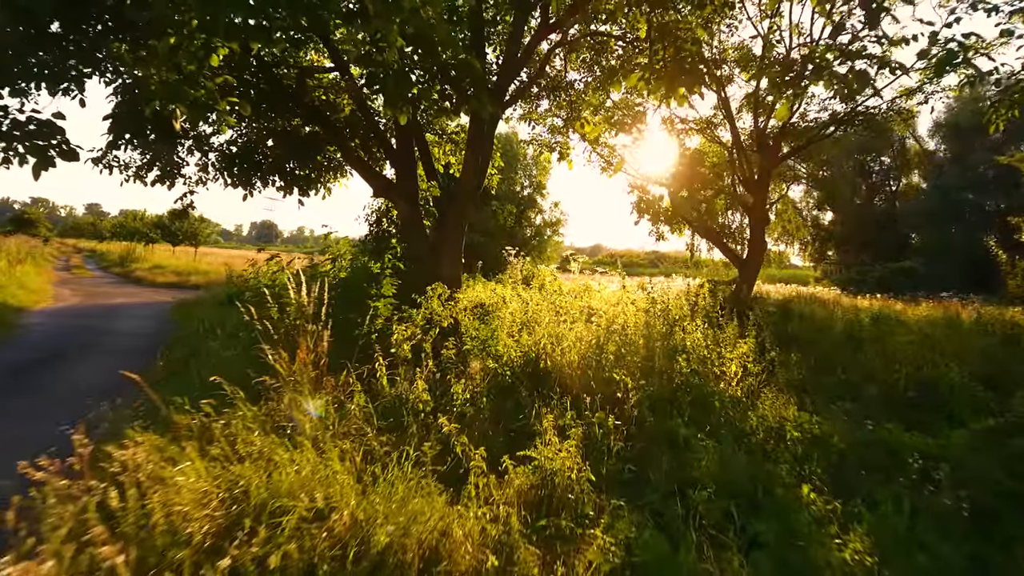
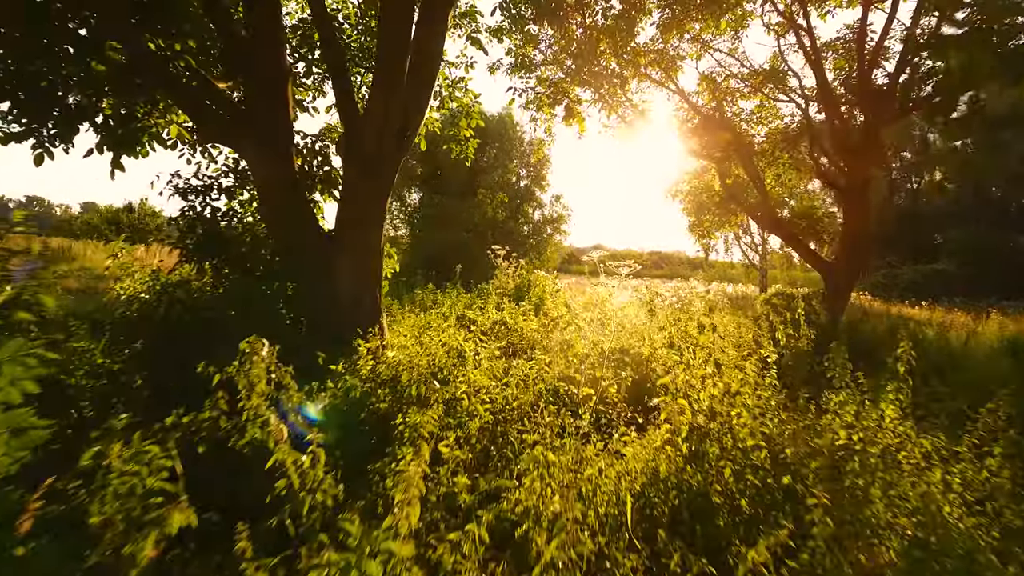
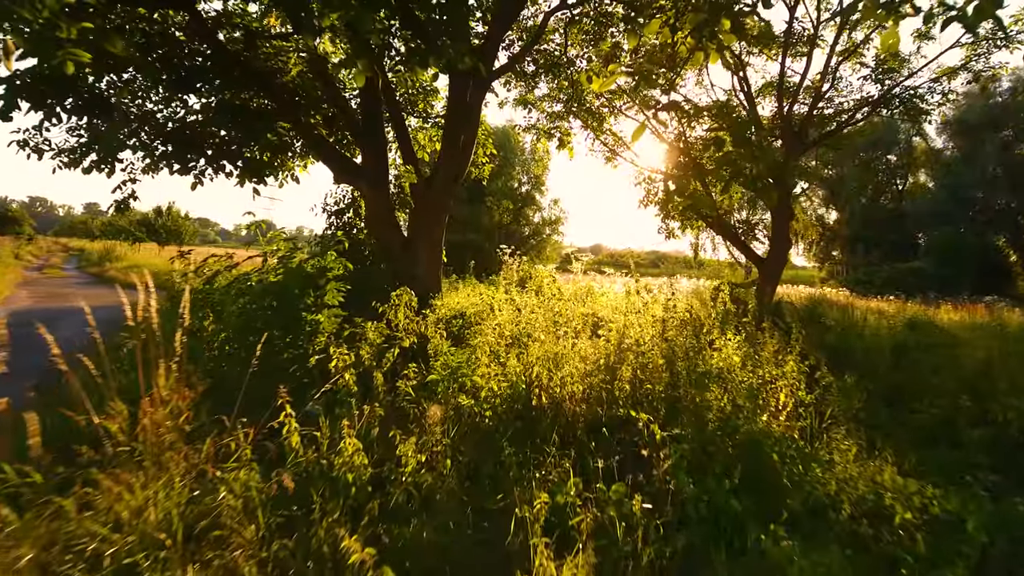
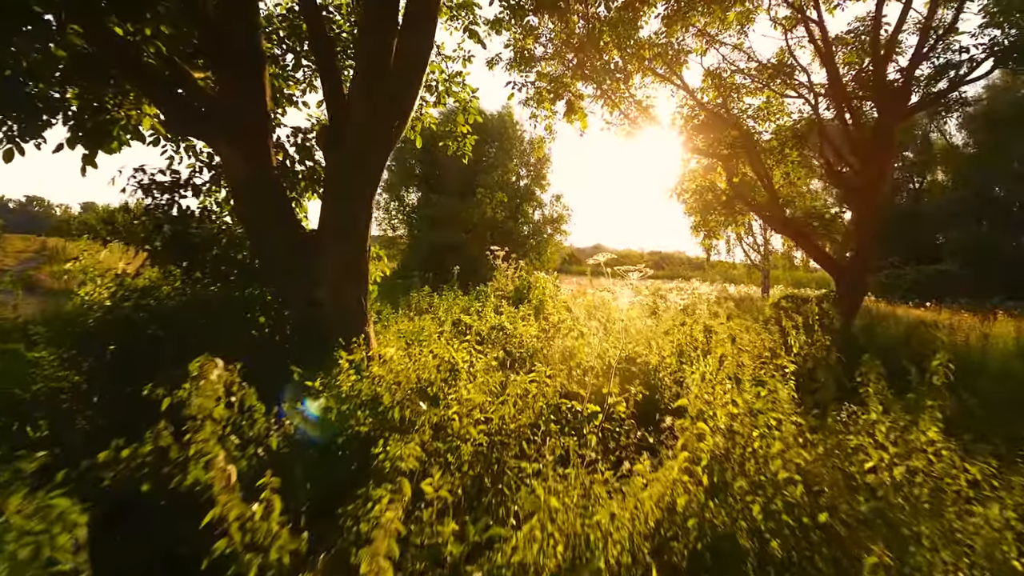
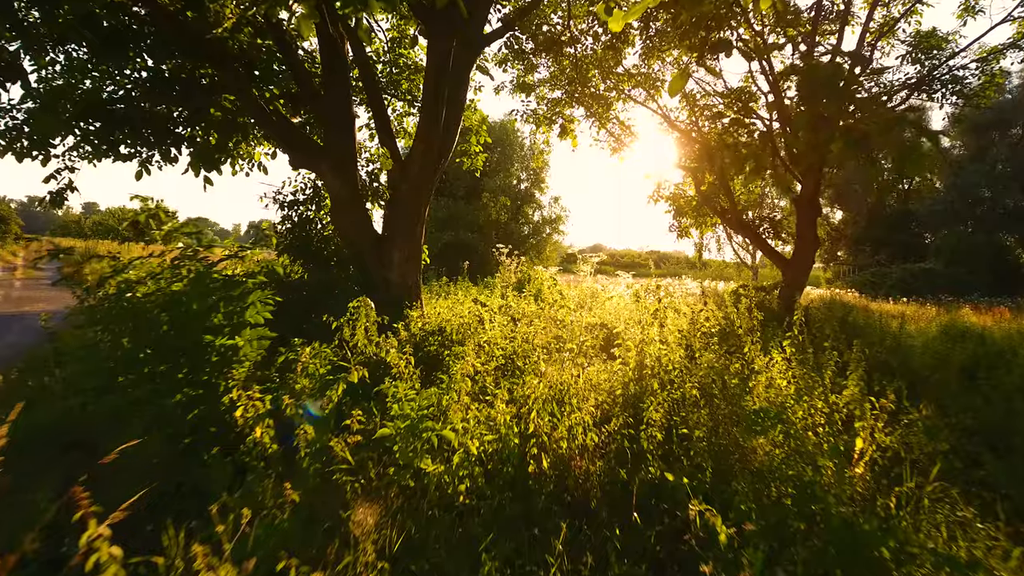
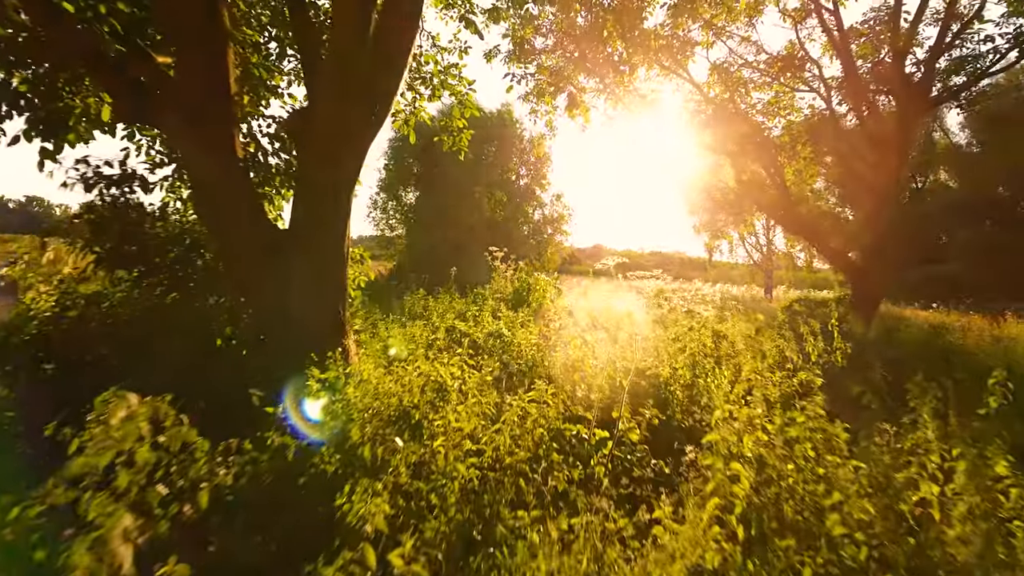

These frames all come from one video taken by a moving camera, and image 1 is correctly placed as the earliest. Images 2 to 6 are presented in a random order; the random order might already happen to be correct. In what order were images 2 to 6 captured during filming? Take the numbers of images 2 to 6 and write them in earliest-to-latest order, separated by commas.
3, 5, 2, 4, 6
